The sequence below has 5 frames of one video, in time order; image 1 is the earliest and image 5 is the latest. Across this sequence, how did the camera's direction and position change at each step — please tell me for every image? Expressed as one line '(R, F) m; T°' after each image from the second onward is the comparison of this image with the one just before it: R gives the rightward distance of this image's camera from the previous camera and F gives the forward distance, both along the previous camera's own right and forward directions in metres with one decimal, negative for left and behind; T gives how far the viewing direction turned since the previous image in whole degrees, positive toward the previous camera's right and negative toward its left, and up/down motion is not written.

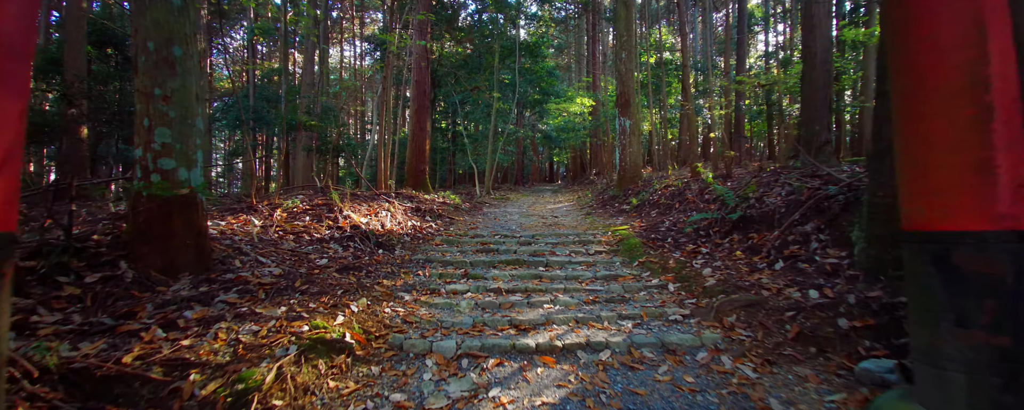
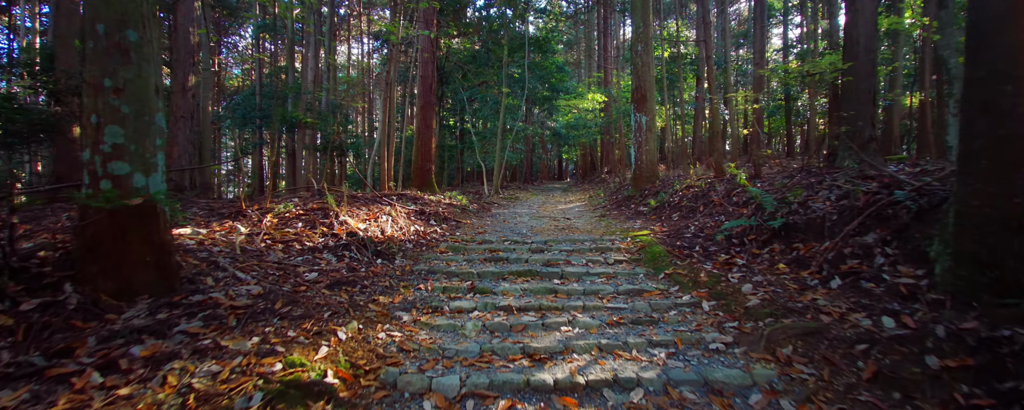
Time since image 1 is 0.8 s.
(0.0, +0.6) m; -1°
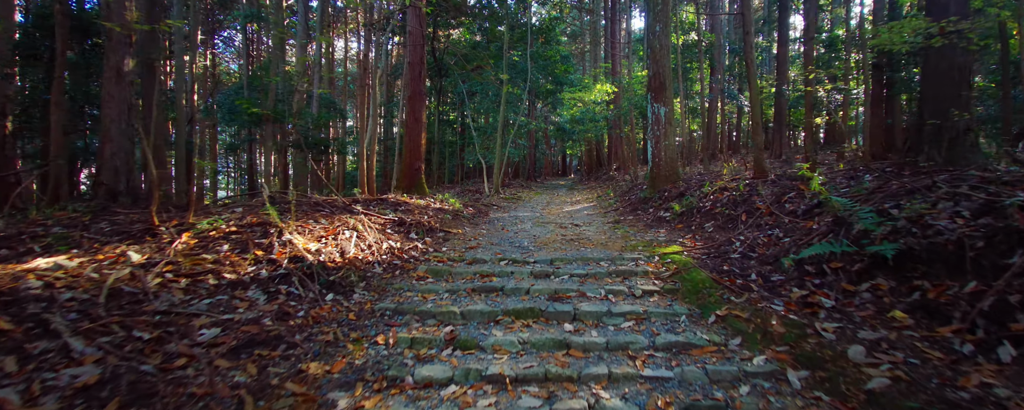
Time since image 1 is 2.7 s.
(+0.1, +1.5) m; 0°
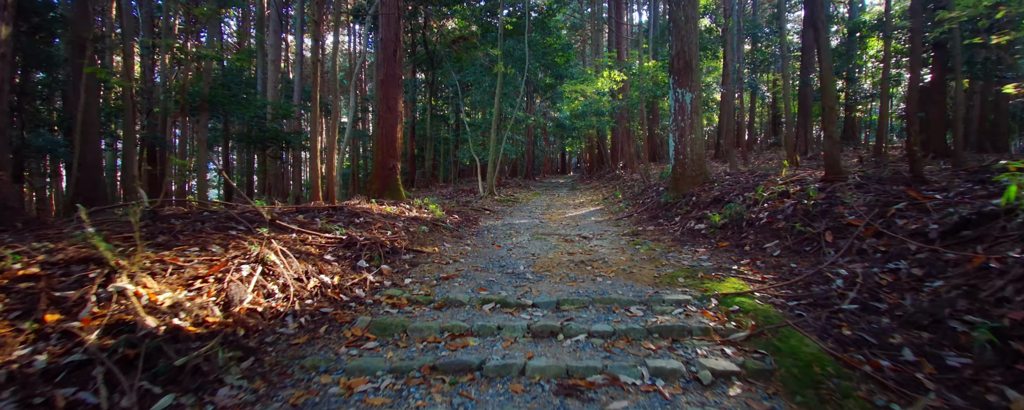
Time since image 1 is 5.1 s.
(+0.1, +1.9) m; 0°
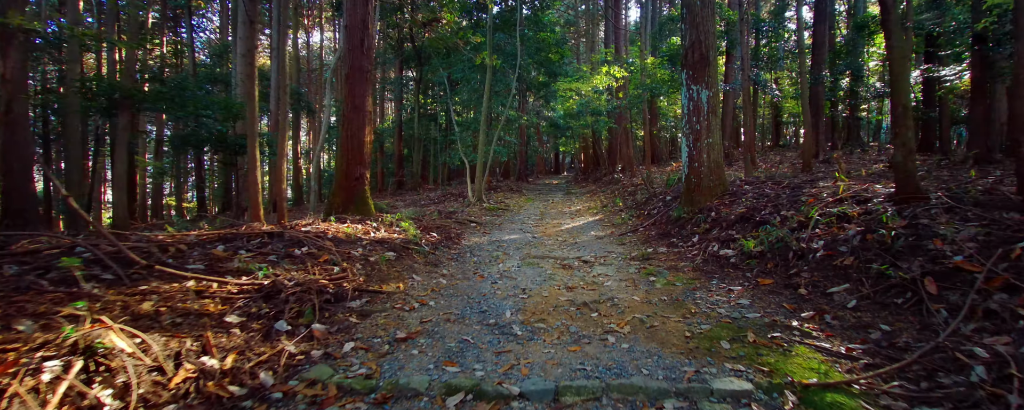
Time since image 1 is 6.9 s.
(+0.1, +1.3) m; +1°
